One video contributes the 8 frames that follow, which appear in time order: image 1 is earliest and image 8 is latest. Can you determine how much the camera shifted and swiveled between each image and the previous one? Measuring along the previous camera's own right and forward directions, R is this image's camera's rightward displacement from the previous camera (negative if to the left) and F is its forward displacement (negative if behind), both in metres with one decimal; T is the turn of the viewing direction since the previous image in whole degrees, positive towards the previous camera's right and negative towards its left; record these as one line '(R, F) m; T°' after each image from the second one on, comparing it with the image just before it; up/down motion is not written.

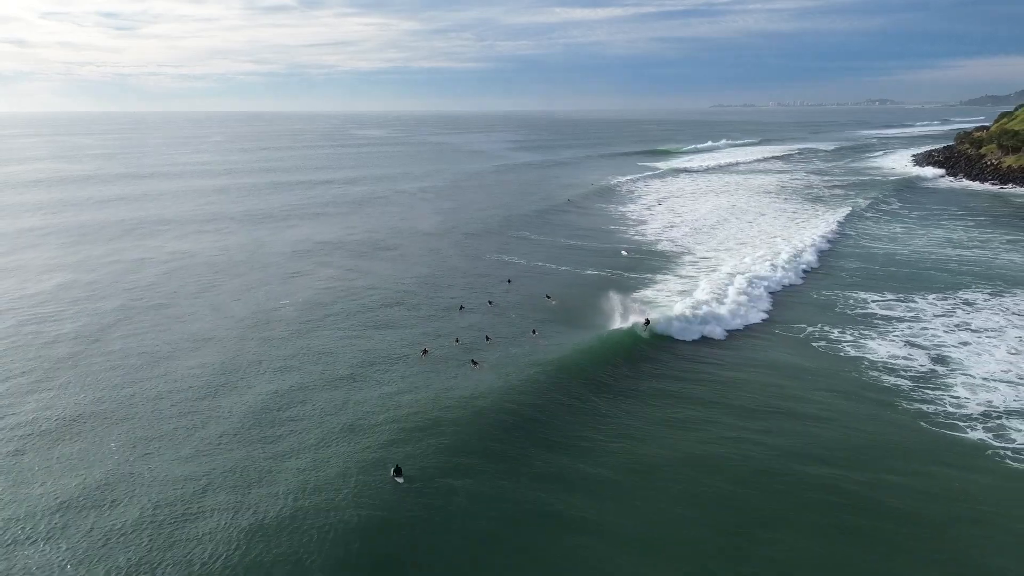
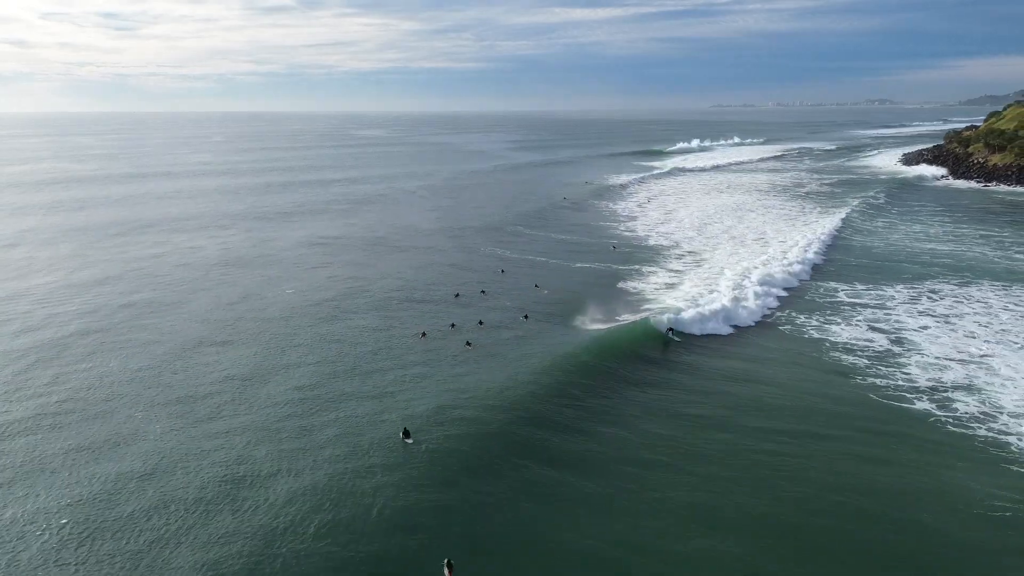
(+0.3, -1.4) m; 0°
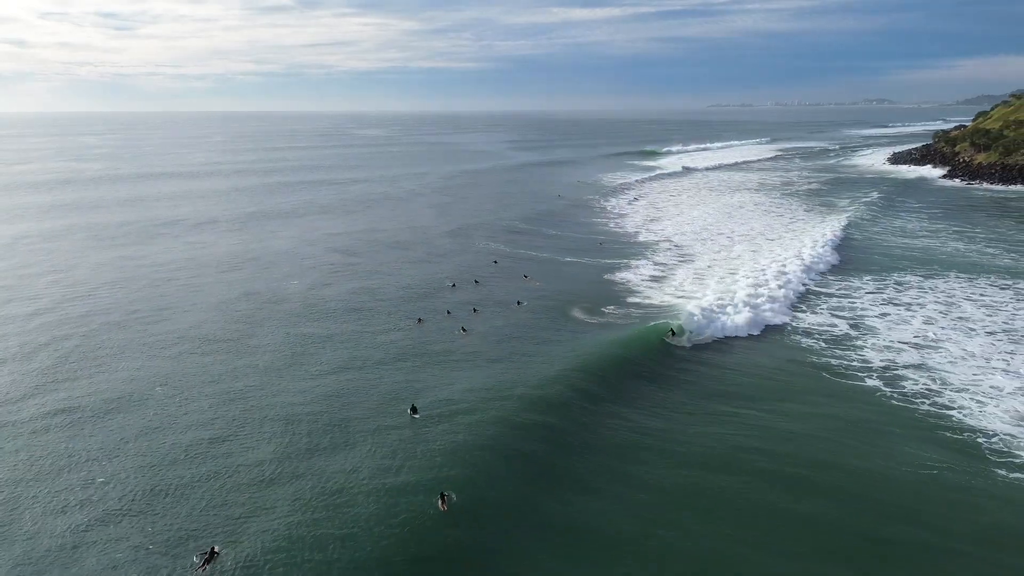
(+0.3, -1.5) m; 0°
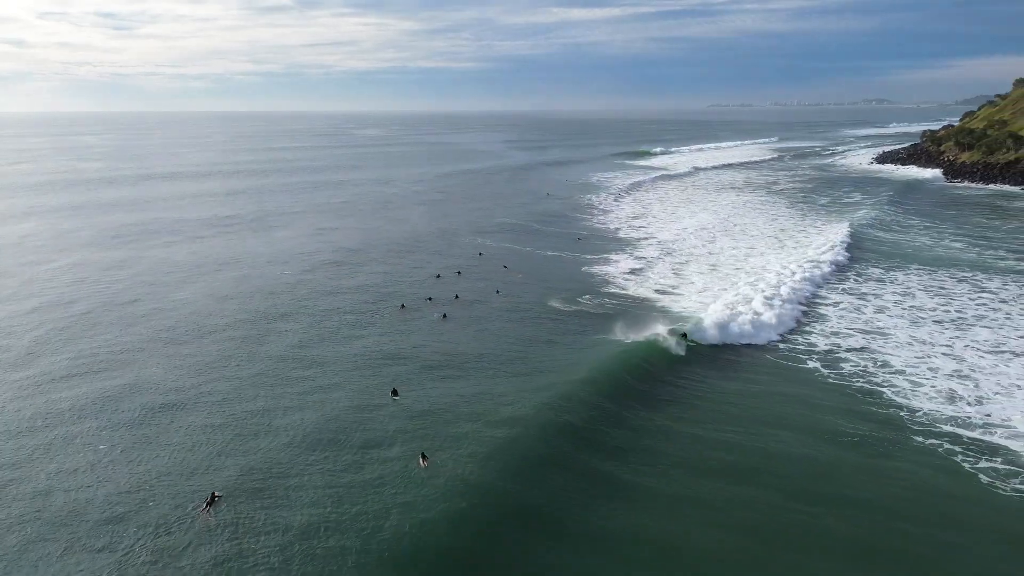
(+0.8, -1.2) m; 0°
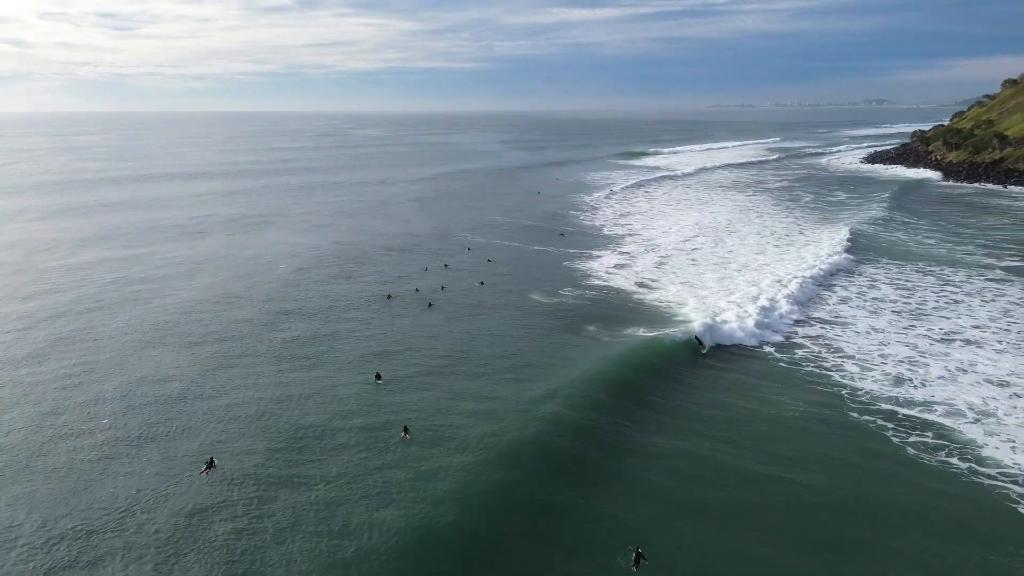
(+0.7, -1.0) m; 0°
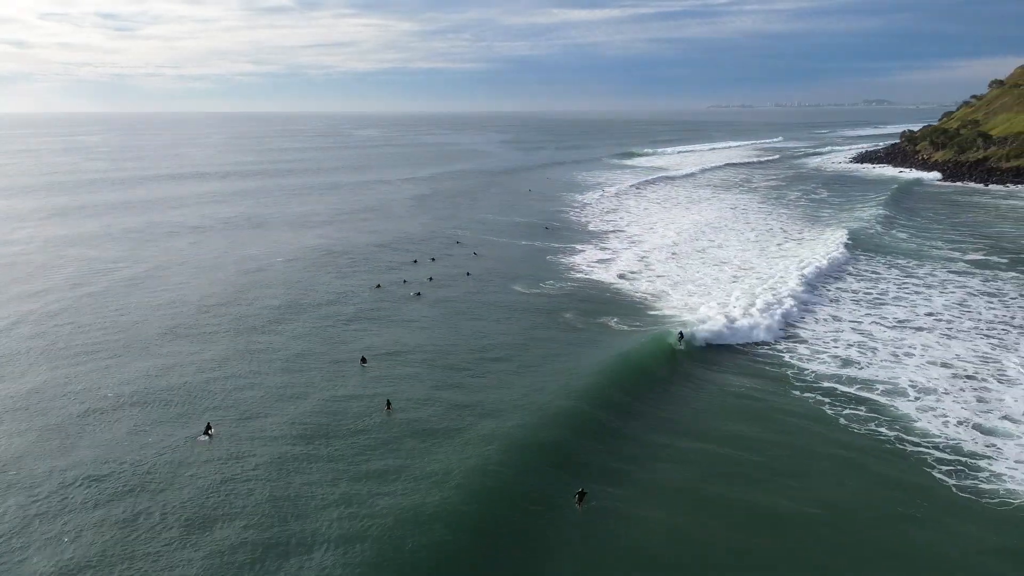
(+0.7, -1.3) m; 0°
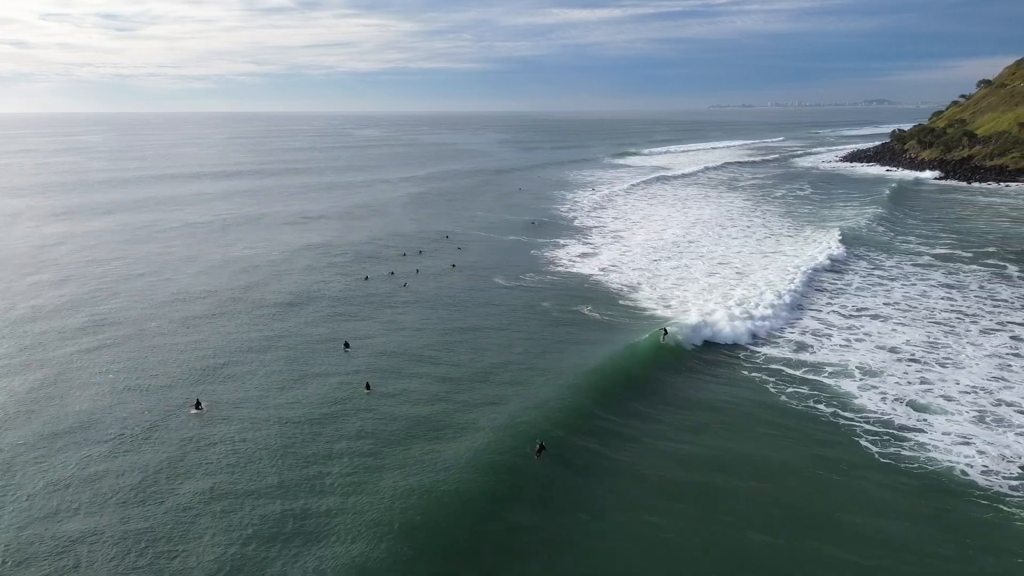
(+0.9, -1.1) m; 0°
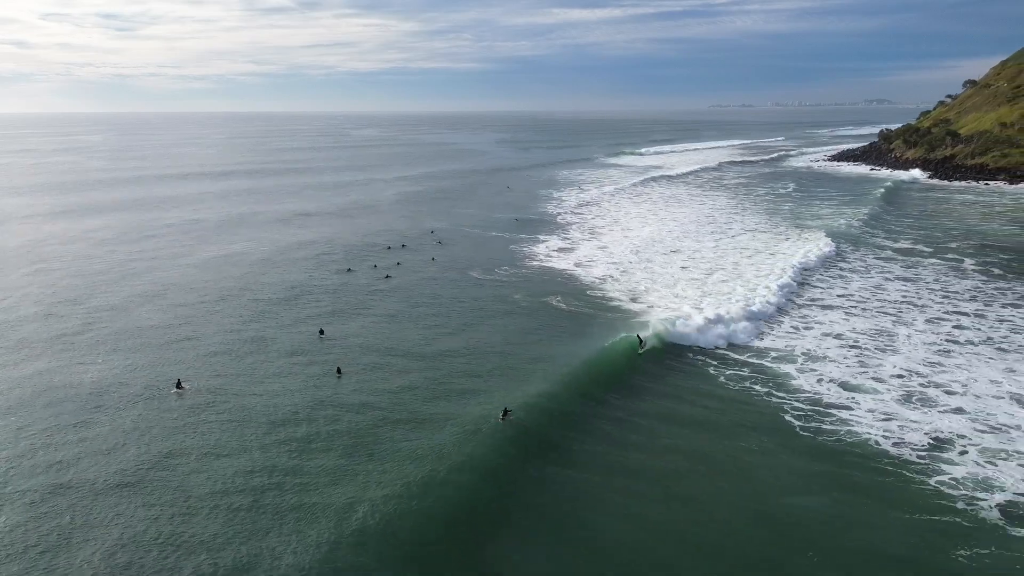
(+1.2, -1.1) m; 0°
